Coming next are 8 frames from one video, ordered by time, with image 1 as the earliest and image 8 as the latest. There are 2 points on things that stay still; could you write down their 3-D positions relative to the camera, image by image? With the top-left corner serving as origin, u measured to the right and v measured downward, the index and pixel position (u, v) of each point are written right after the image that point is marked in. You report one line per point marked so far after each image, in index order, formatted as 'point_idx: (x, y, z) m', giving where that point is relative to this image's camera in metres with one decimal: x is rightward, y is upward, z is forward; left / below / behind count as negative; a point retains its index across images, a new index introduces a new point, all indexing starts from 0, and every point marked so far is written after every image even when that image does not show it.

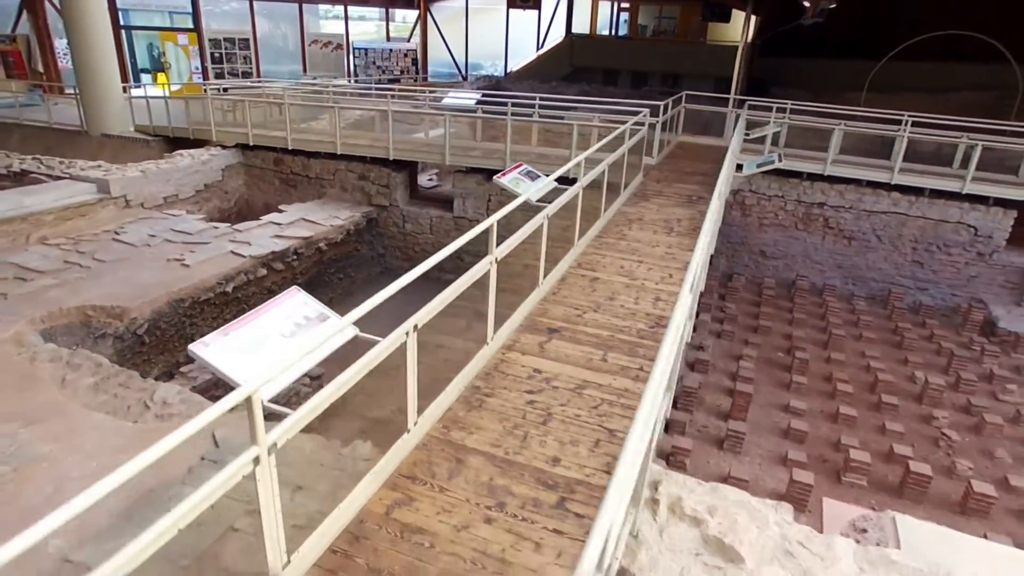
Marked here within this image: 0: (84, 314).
0: (-8.4, -0.5, +5.1) m
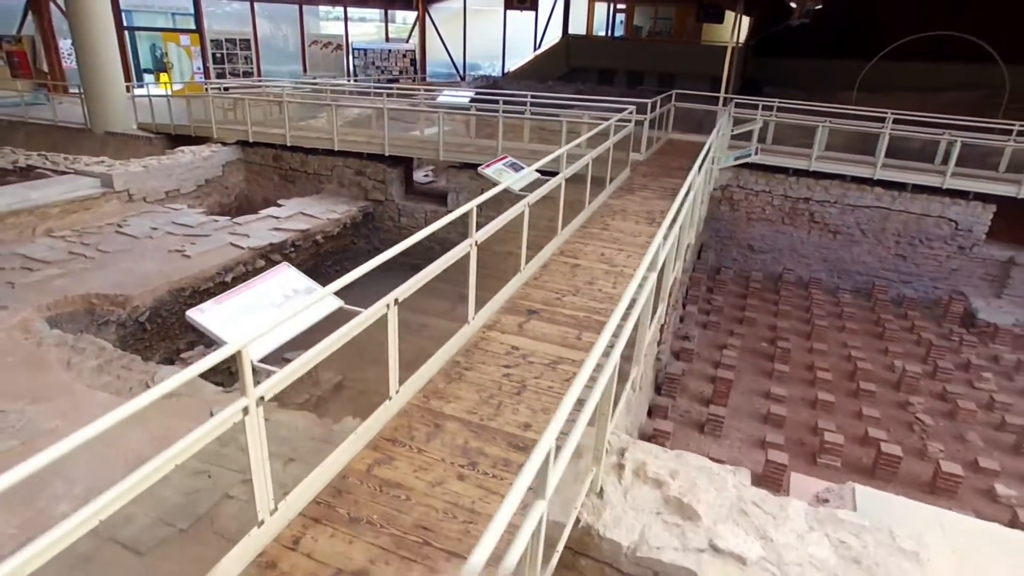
0: (-8.6, -0.3, +5.3) m
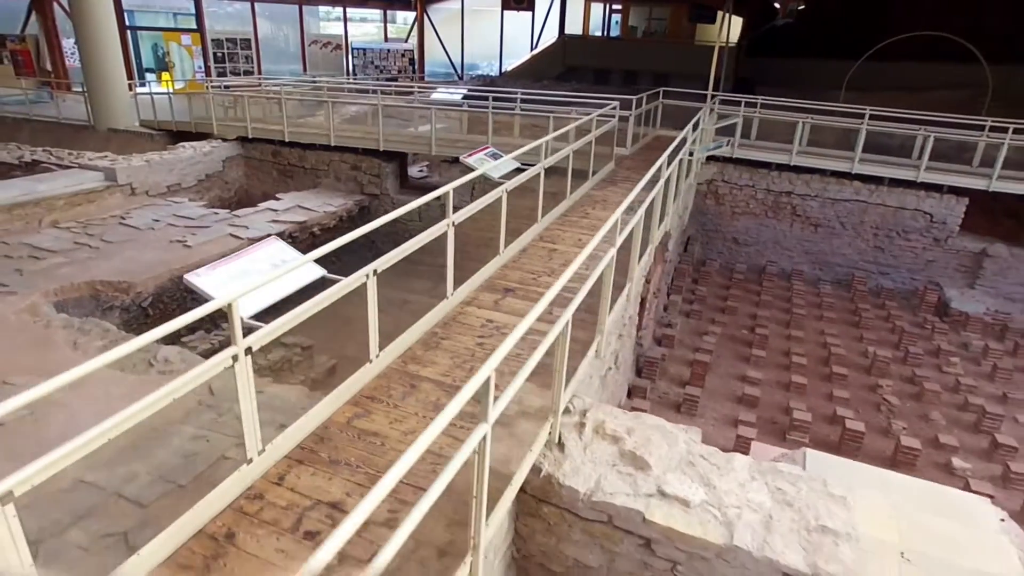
0: (-9.0, 0.0, +5.6) m
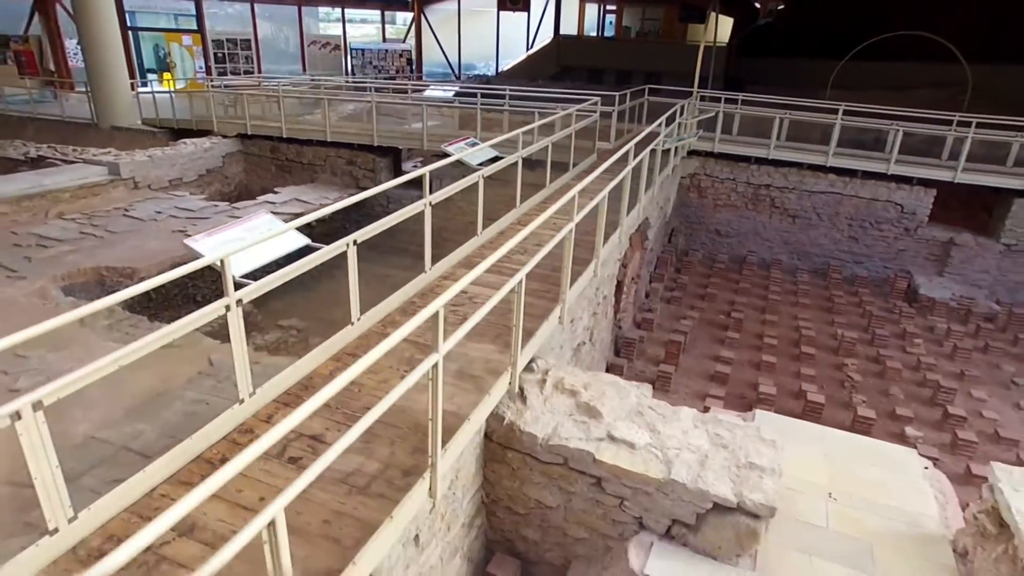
0: (-9.4, +0.3, +5.9) m
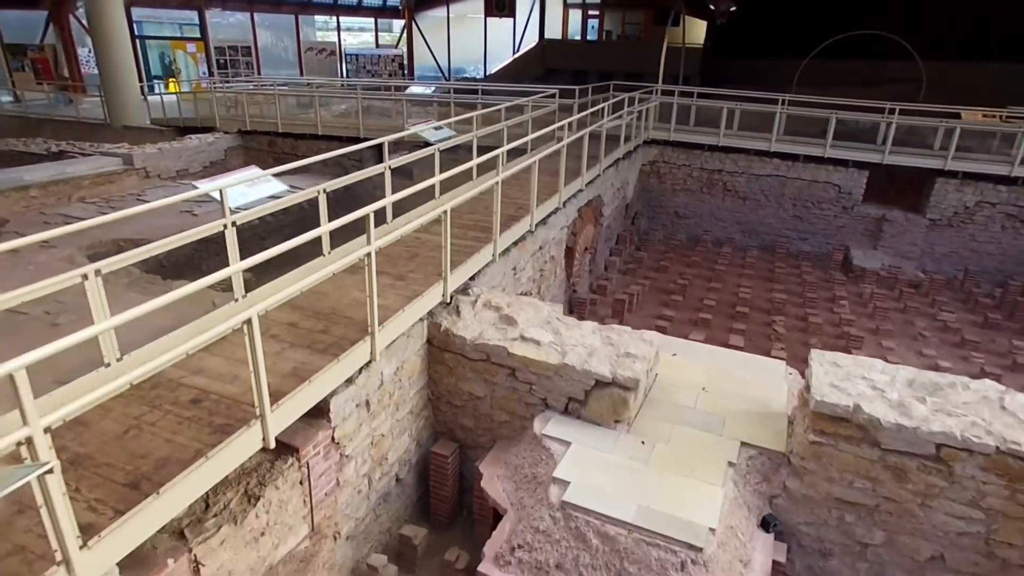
0: (-10.3, +1.2, +6.9) m
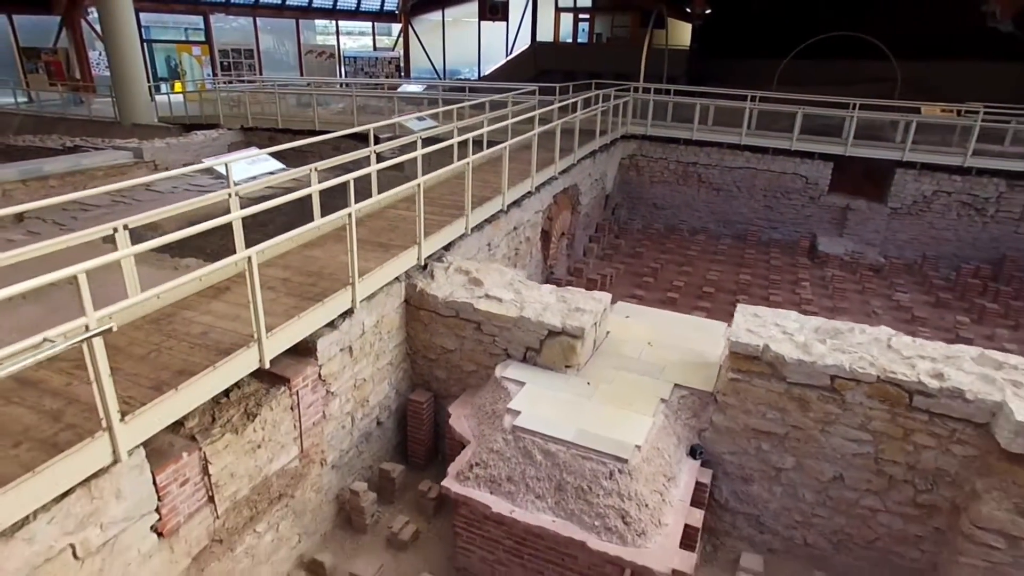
0: (-10.9, +1.7, +7.5) m
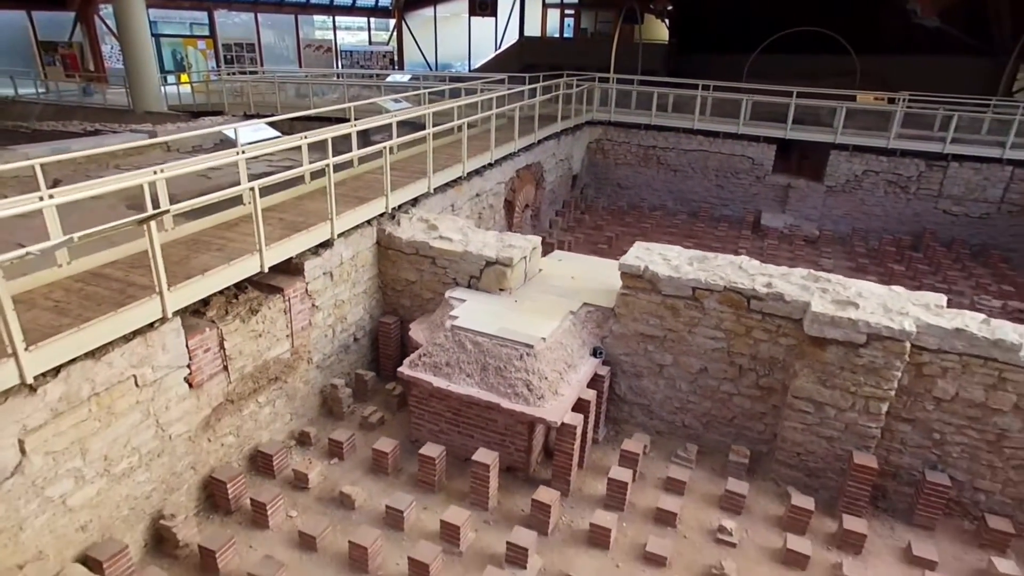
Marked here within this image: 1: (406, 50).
0: (-11.9, +3.0, +8.6) m
1: (-7.9, +17.5, +19.1) m
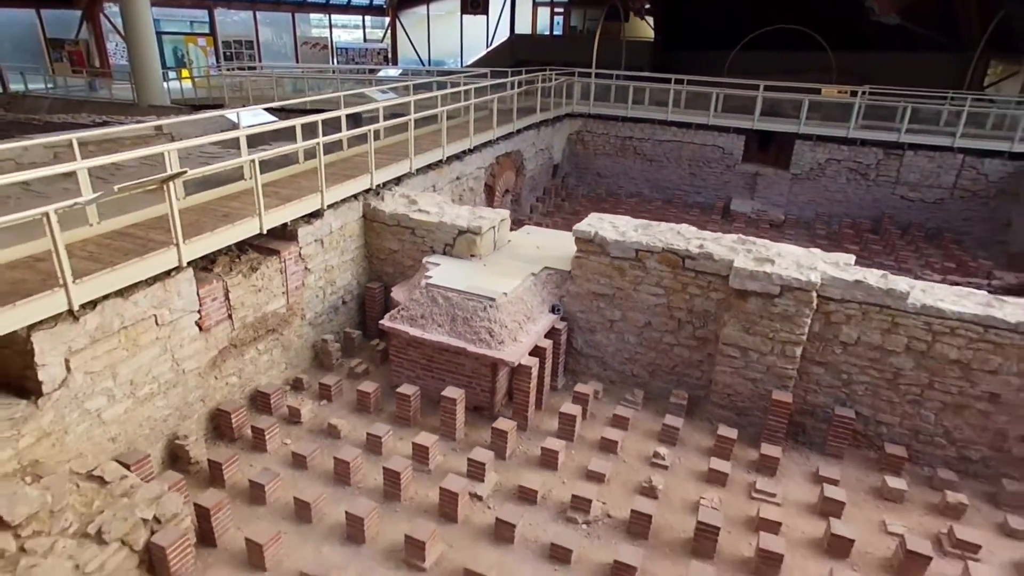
0: (-12.6, +3.8, +9.3) m
1: (-8.6, +18.3, +19.8) m
